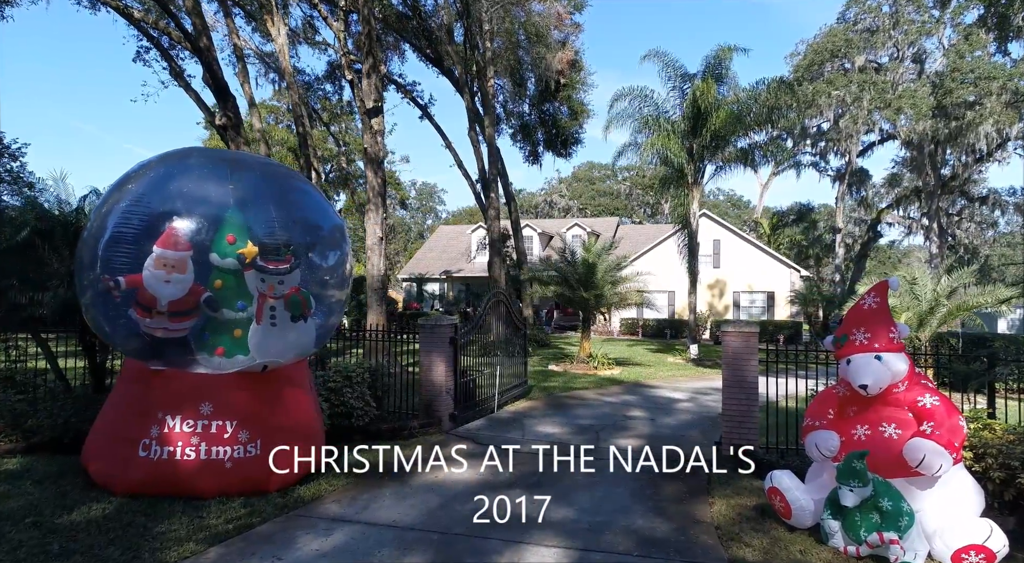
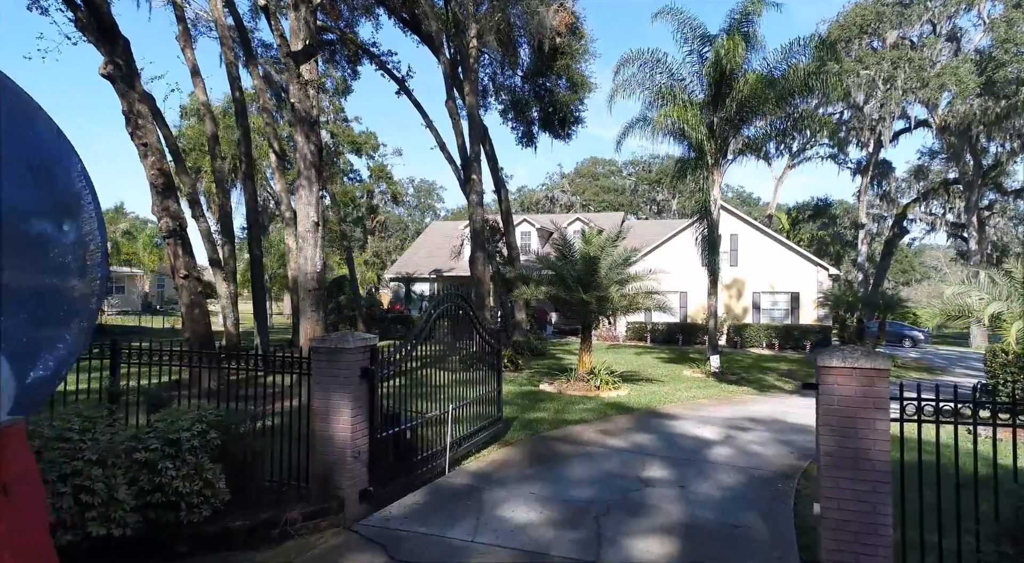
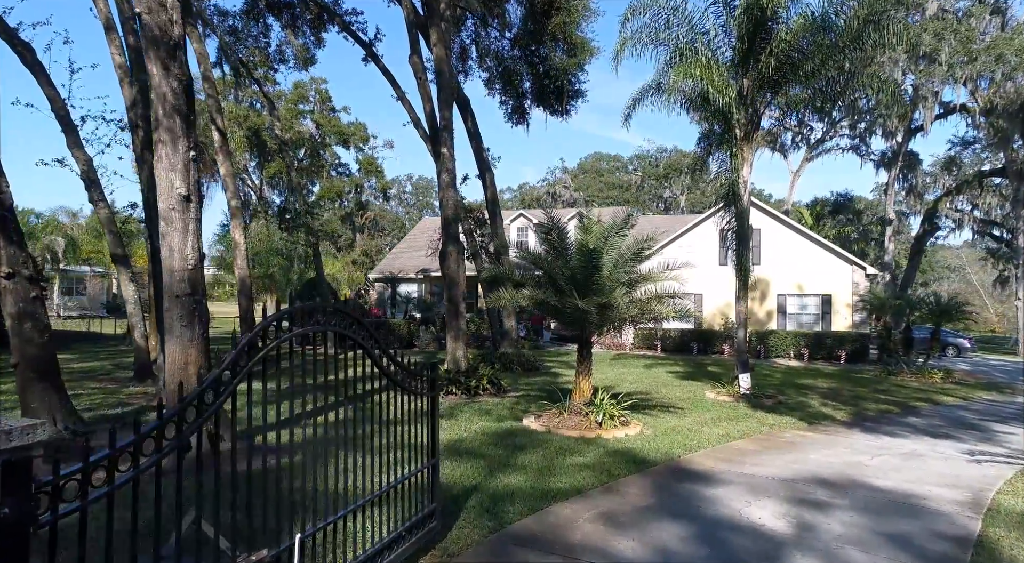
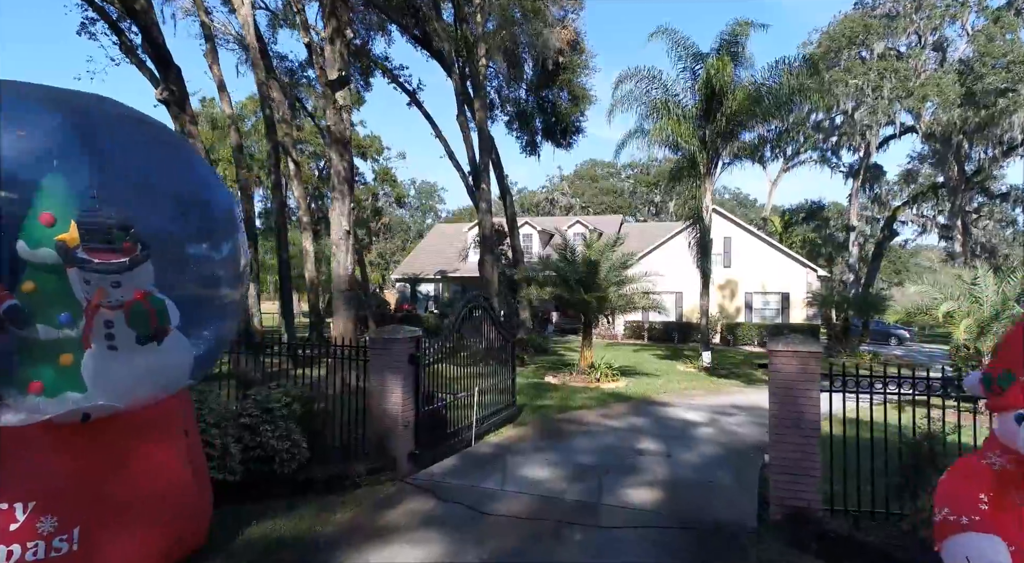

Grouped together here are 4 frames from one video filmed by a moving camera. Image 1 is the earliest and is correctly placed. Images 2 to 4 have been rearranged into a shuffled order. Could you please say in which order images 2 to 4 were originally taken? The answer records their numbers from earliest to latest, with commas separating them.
4, 2, 3
